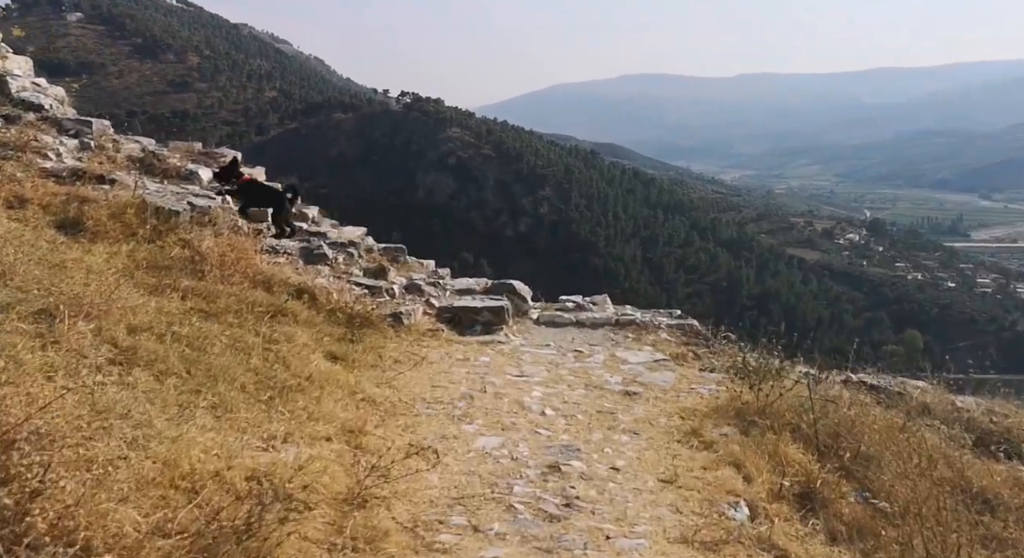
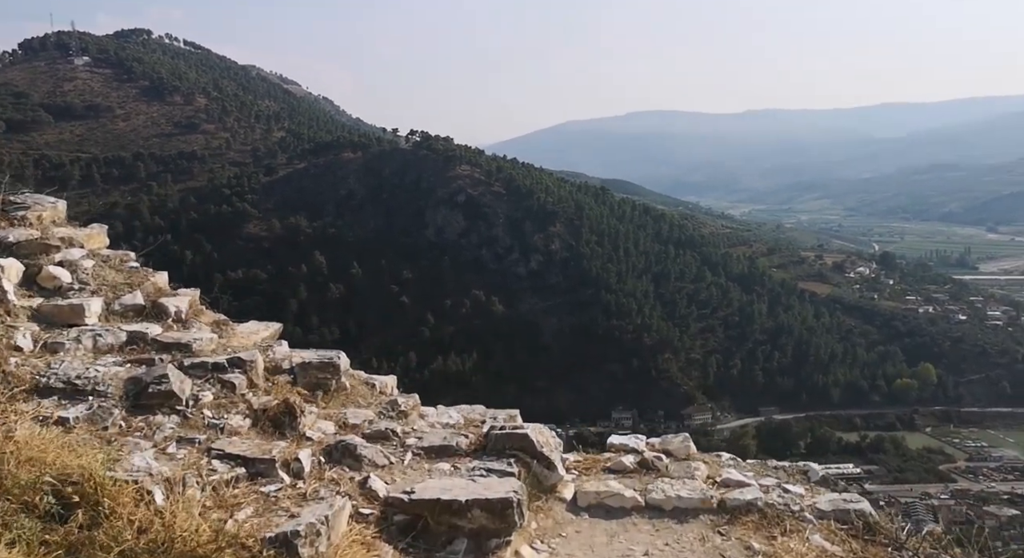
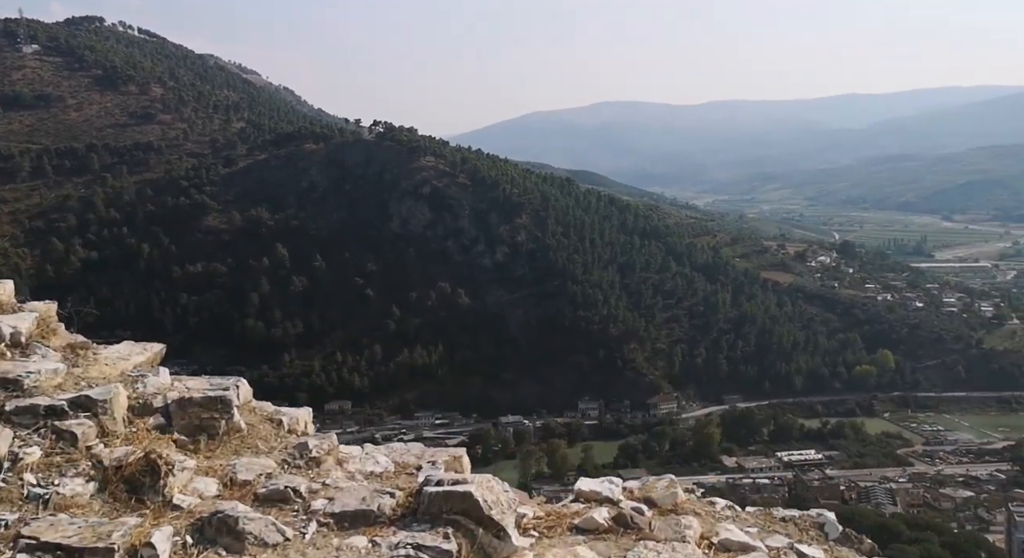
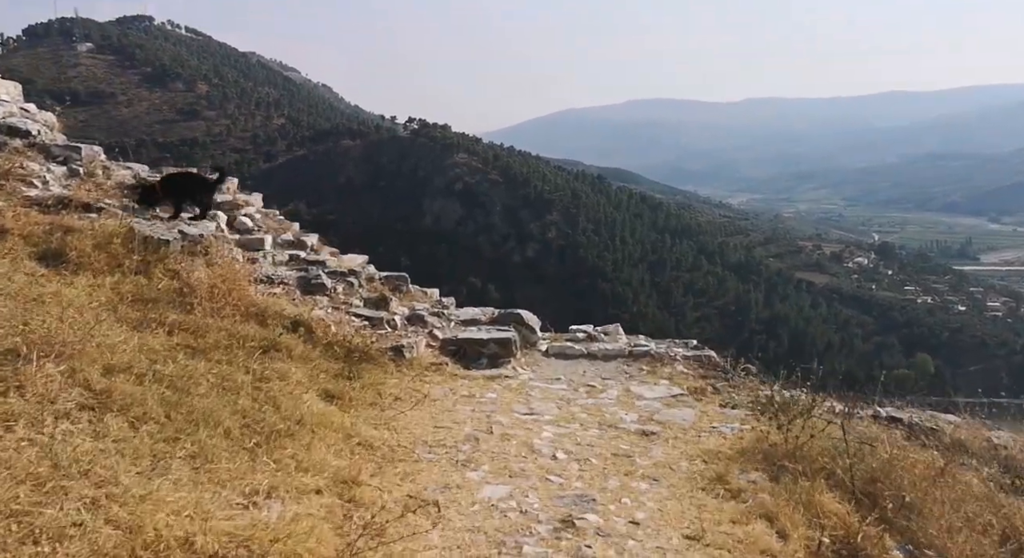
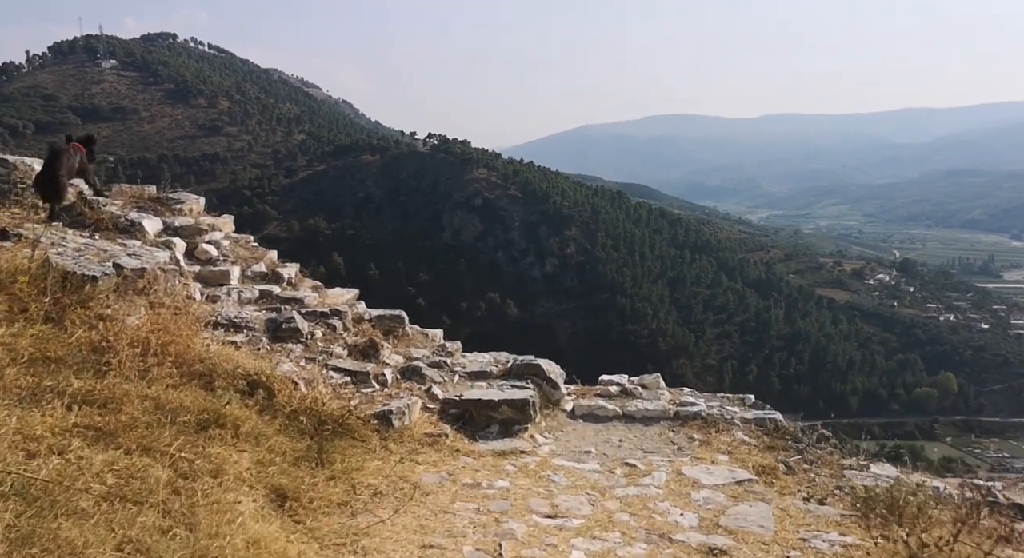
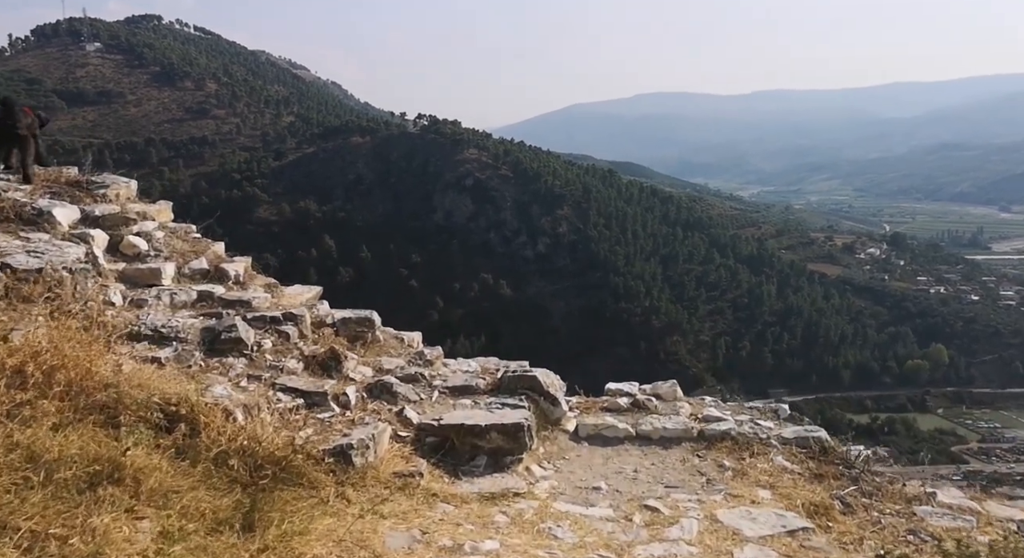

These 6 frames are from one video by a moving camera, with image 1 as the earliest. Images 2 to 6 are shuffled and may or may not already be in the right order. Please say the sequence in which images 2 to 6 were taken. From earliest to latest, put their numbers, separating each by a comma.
4, 5, 6, 2, 3
